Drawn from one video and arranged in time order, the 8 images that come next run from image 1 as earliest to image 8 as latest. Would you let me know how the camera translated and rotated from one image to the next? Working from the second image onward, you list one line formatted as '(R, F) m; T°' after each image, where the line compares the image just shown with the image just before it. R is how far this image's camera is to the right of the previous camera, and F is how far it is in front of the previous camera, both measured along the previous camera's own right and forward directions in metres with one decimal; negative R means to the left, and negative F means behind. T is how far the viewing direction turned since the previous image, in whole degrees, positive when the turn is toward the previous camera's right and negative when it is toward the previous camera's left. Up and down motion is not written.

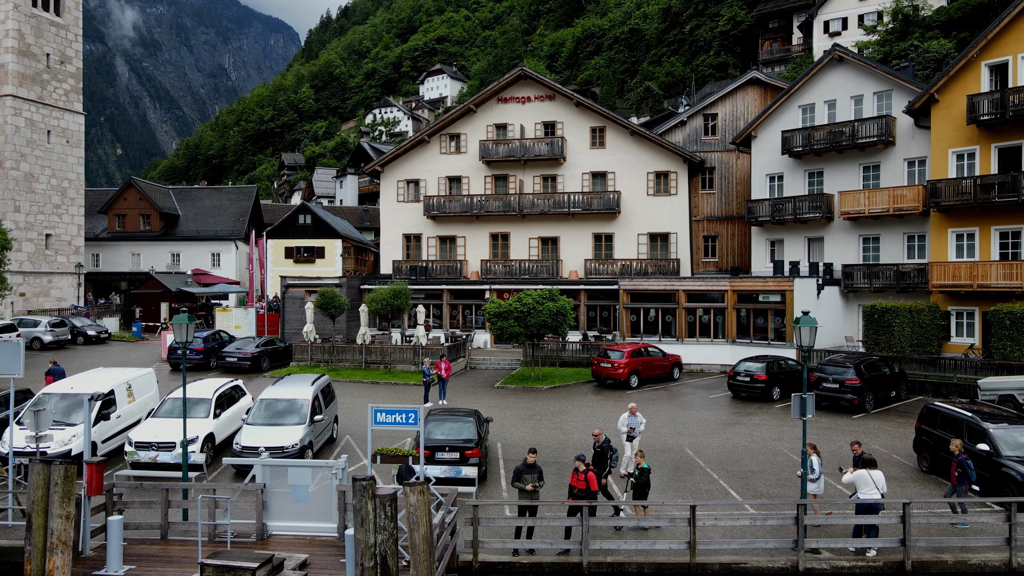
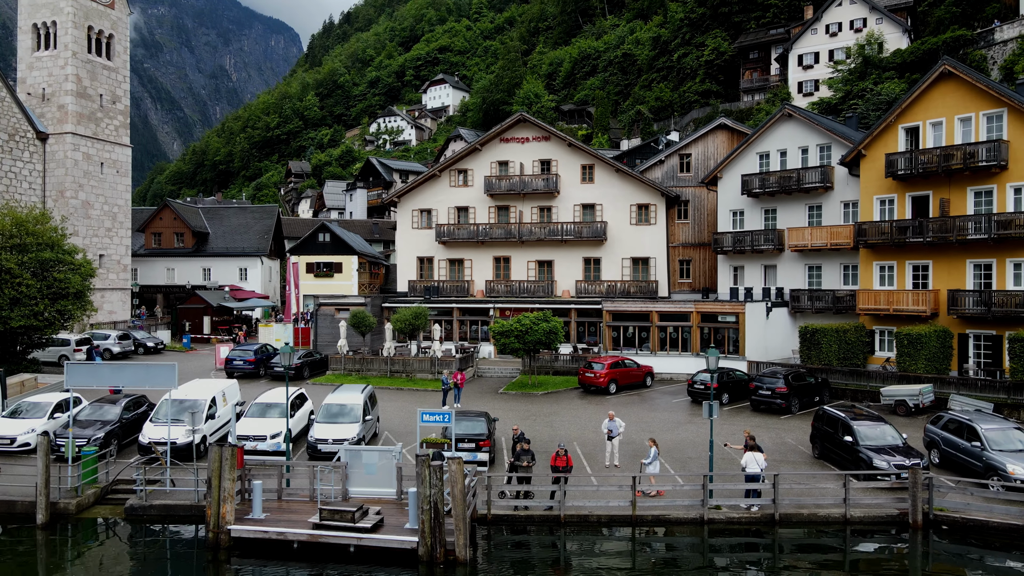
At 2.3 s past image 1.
(0.0, -2.7) m; 0°
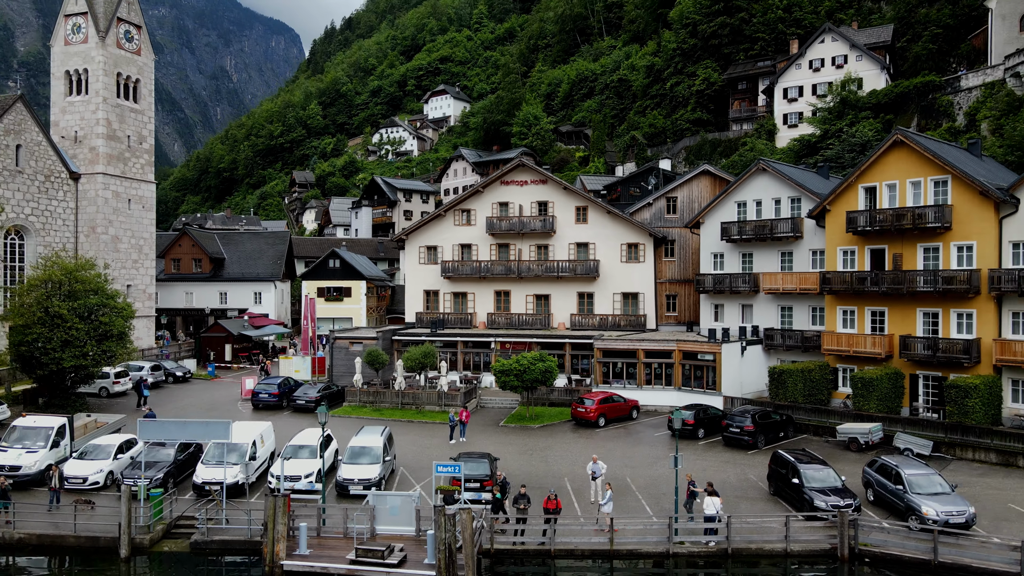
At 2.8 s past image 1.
(0.0, -1.7) m; 0°
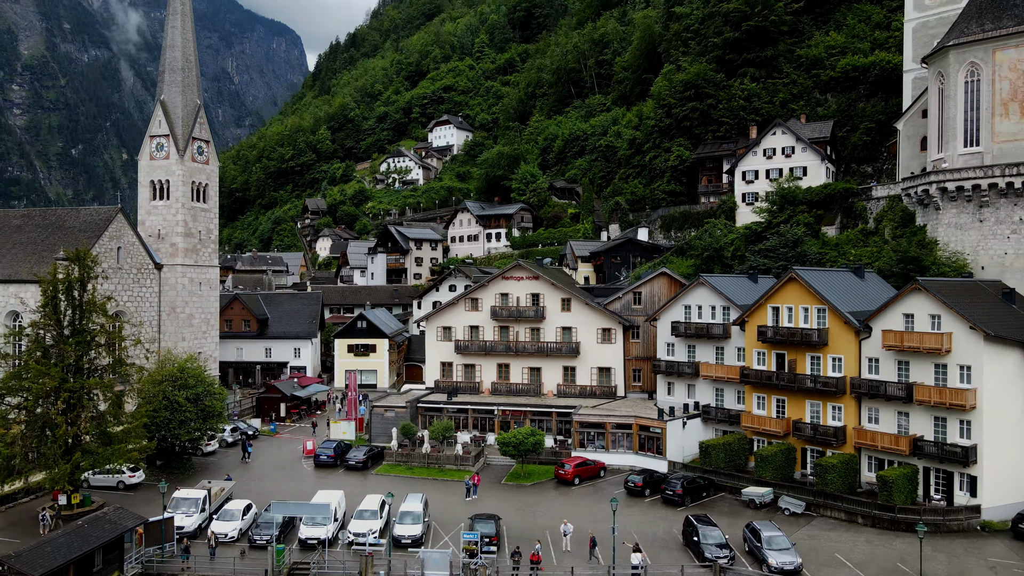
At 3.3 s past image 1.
(0.0, -6.0) m; 0°
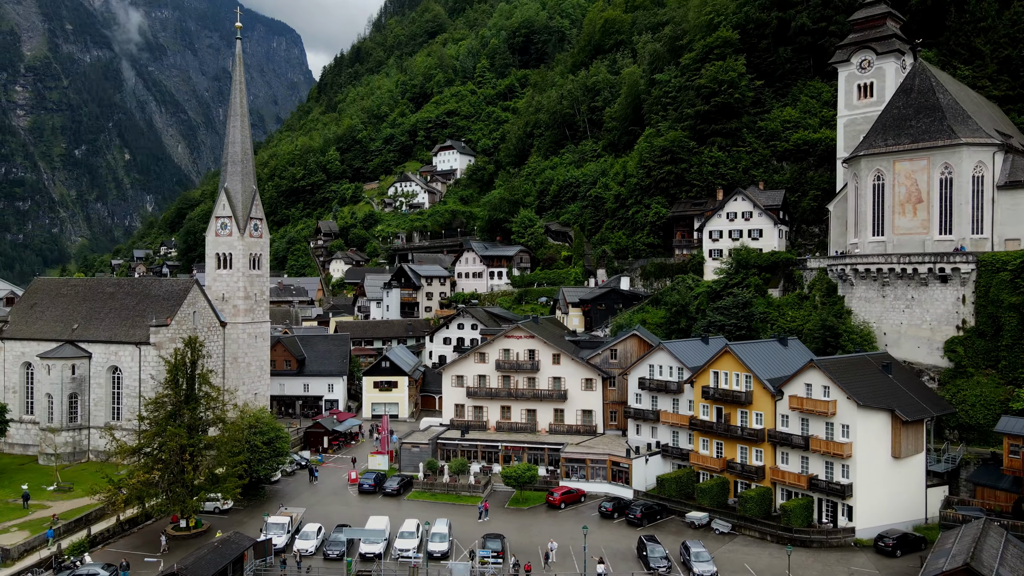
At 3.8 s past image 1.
(-0.1, -6.9) m; 0°
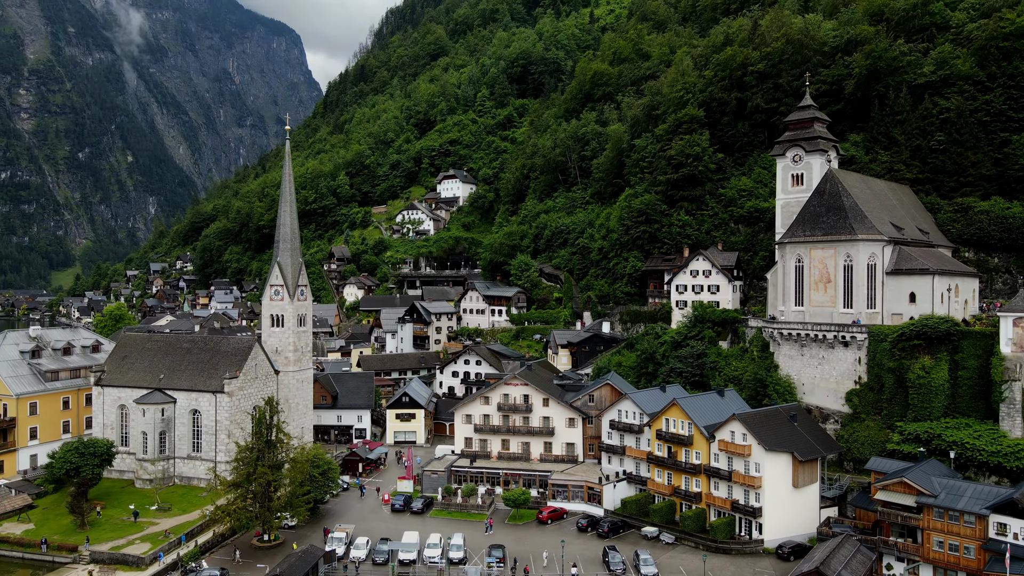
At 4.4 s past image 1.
(+0.1, -9.0) m; 0°
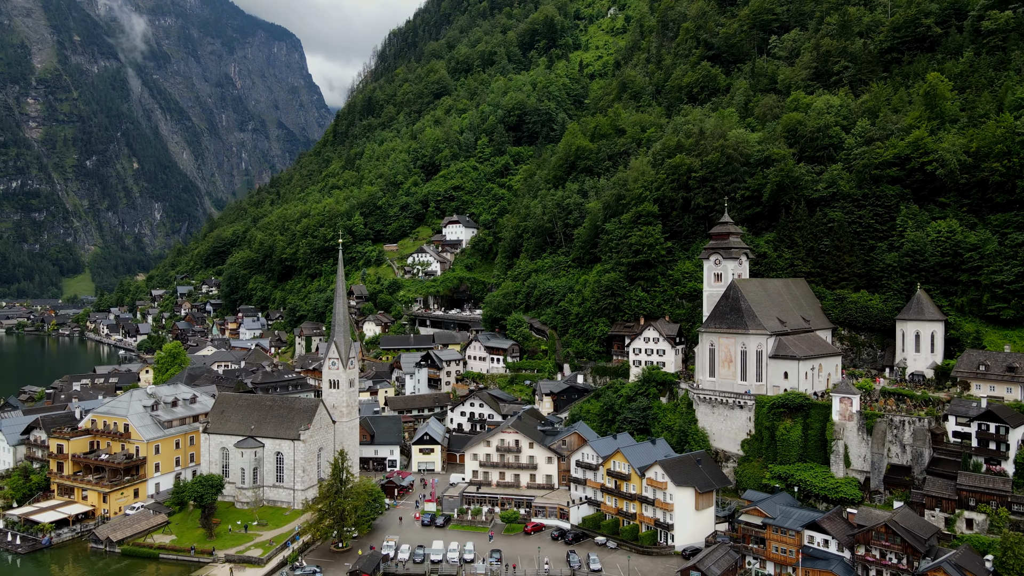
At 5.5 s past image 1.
(+0.4, -17.0) m; 0°
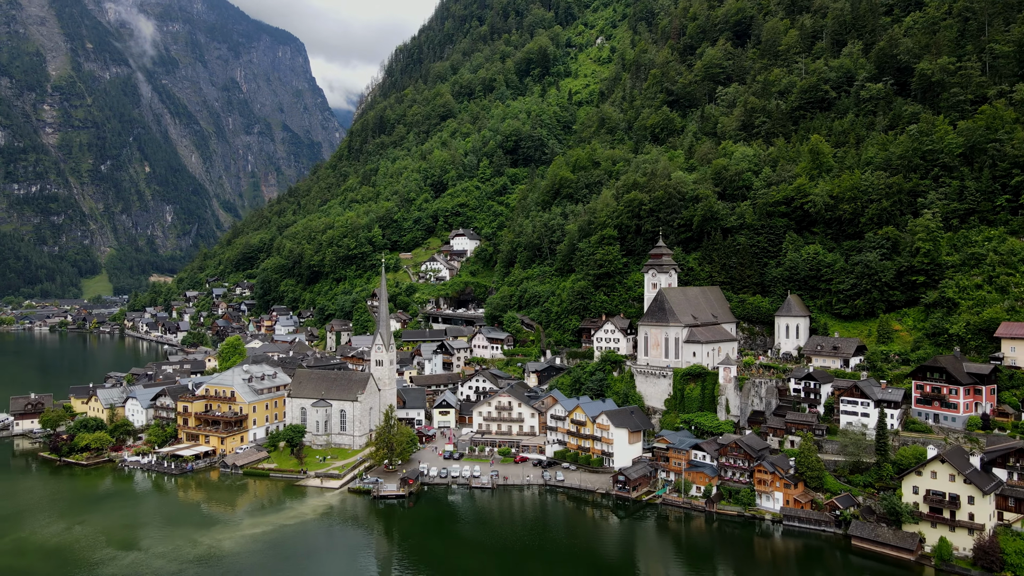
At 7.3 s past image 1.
(+0.8, -25.7) m; 0°
